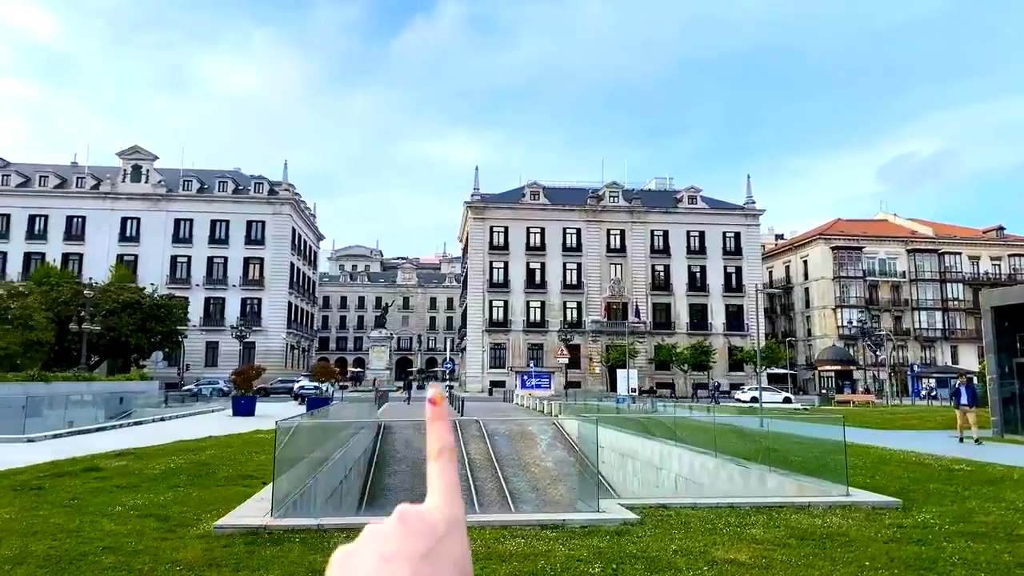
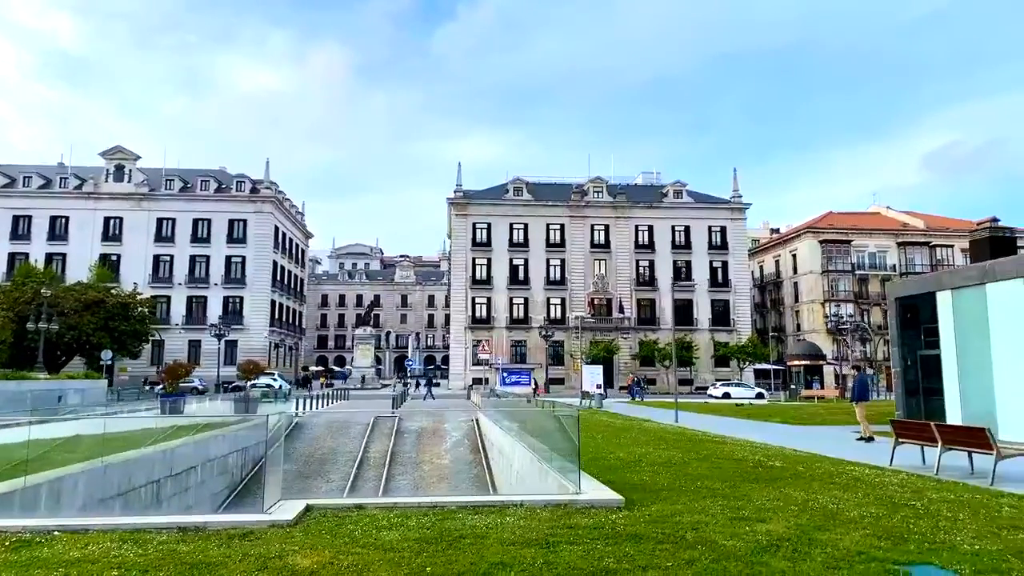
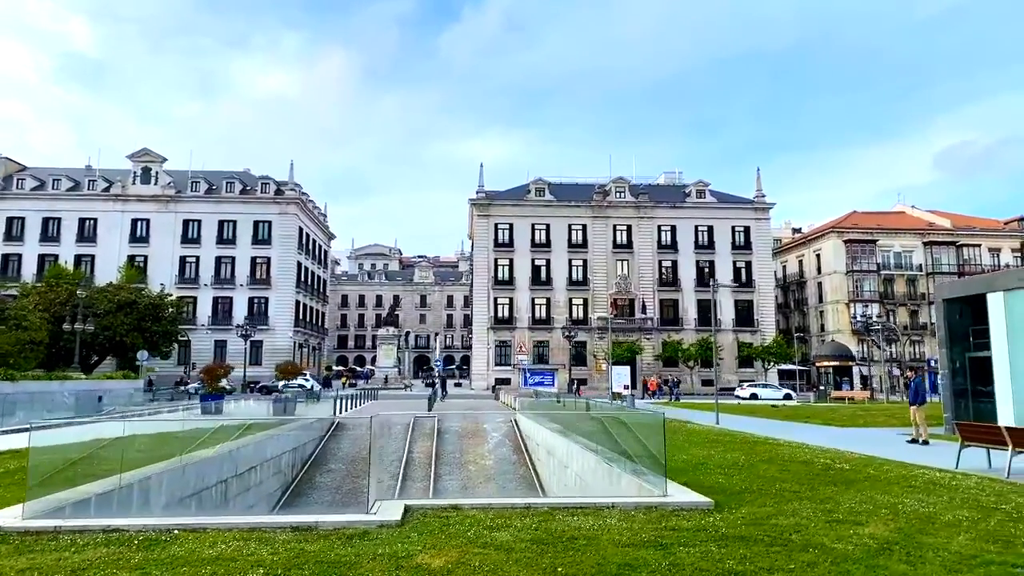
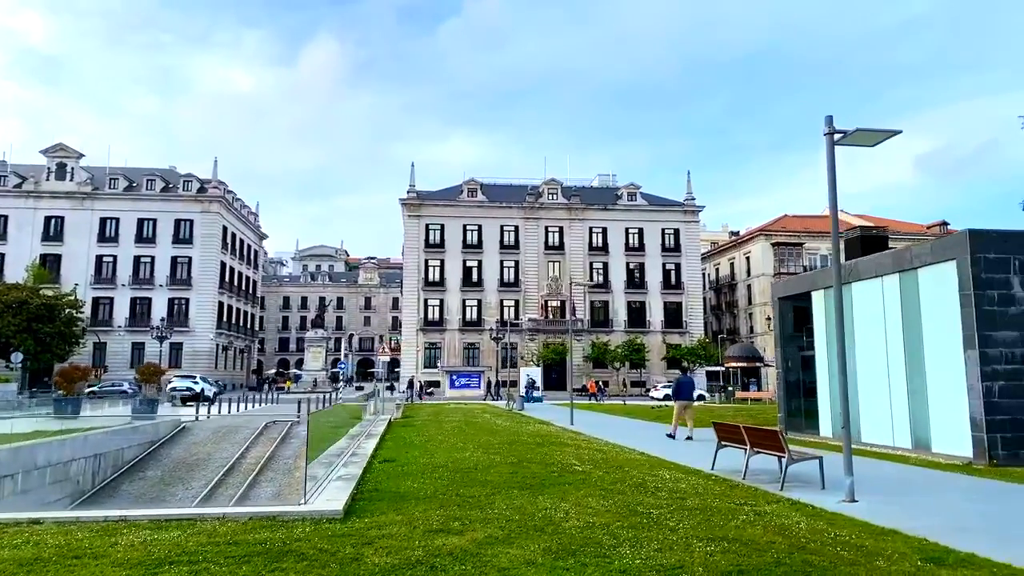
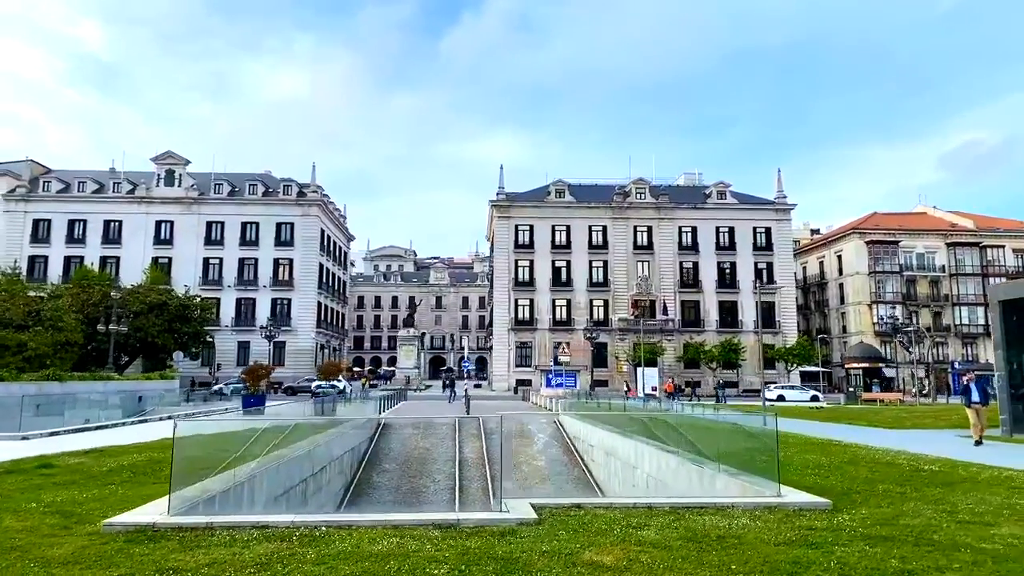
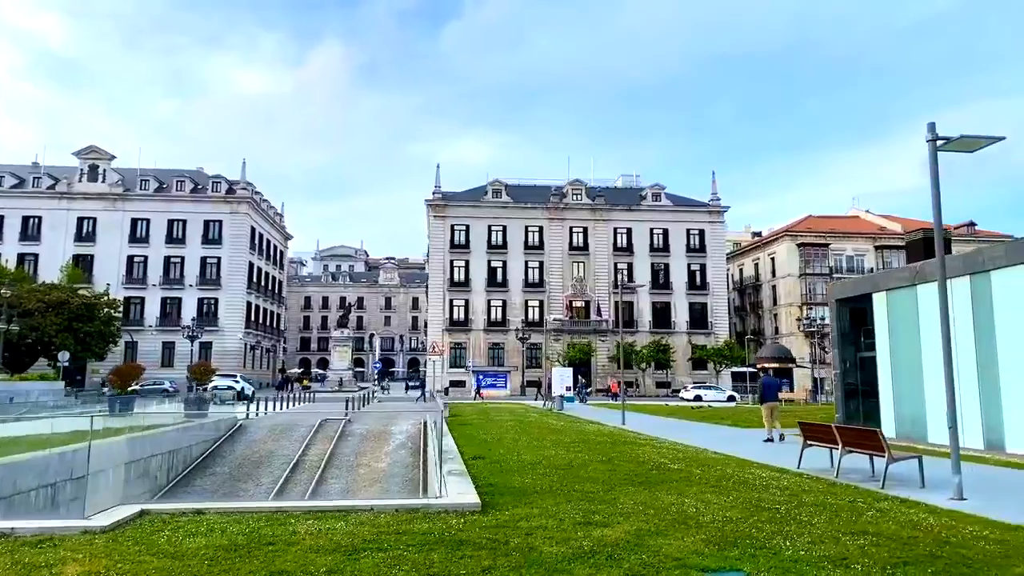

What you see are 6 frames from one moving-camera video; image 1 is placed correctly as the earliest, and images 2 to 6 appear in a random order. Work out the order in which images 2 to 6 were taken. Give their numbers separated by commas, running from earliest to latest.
5, 3, 2, 6, 4
